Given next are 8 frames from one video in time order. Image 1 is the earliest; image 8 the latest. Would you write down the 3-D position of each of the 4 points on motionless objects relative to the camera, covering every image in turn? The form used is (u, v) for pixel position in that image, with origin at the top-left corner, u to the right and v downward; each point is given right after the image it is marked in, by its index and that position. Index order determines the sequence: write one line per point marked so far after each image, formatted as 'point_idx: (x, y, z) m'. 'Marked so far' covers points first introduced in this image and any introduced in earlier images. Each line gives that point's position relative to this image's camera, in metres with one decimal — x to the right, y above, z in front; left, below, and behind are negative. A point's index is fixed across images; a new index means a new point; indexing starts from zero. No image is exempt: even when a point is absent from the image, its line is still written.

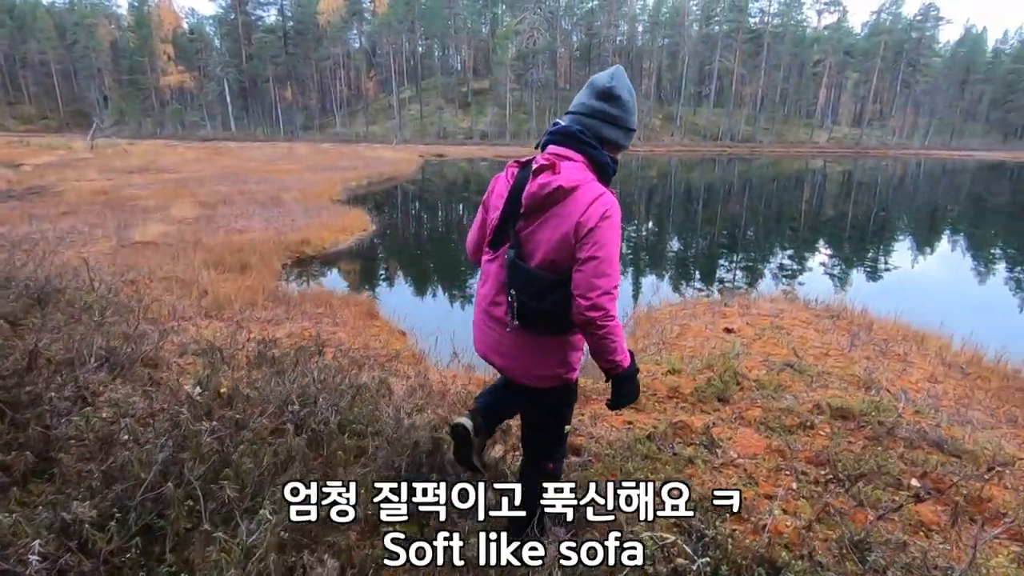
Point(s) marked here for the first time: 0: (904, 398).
0: (+3.4, -1.0, +4.8) m
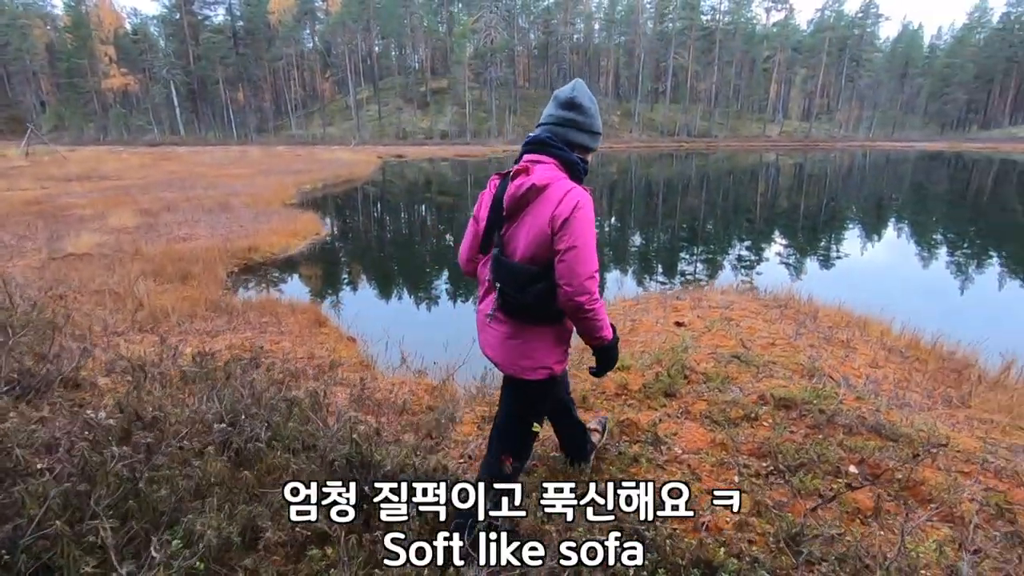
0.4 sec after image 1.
0: (+2.9, -0.9, +4.8) m
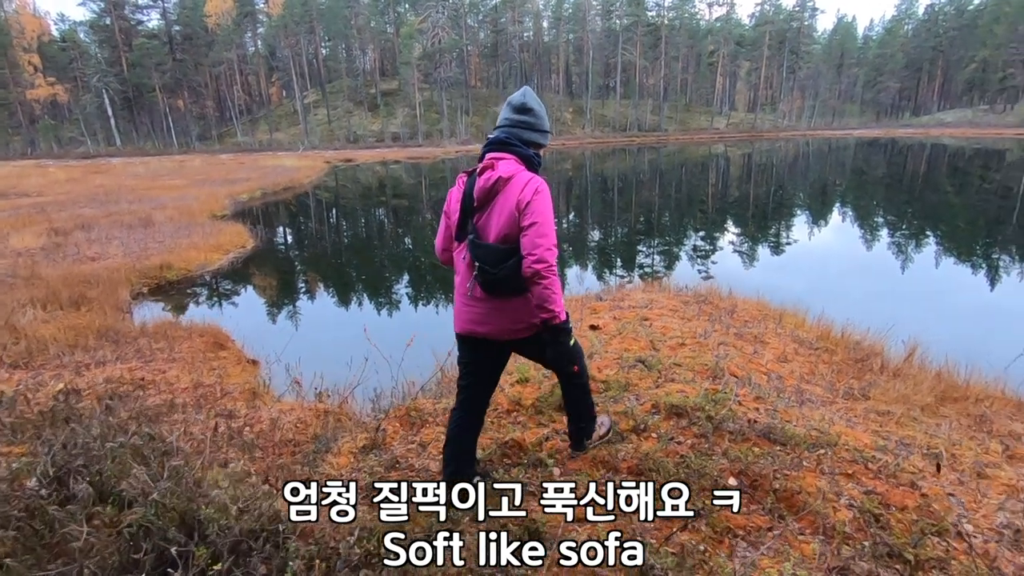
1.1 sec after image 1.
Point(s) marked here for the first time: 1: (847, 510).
0: (+2.0, -0.9, +4.7) m
1: (+1.9, -1.3, +3.1) m
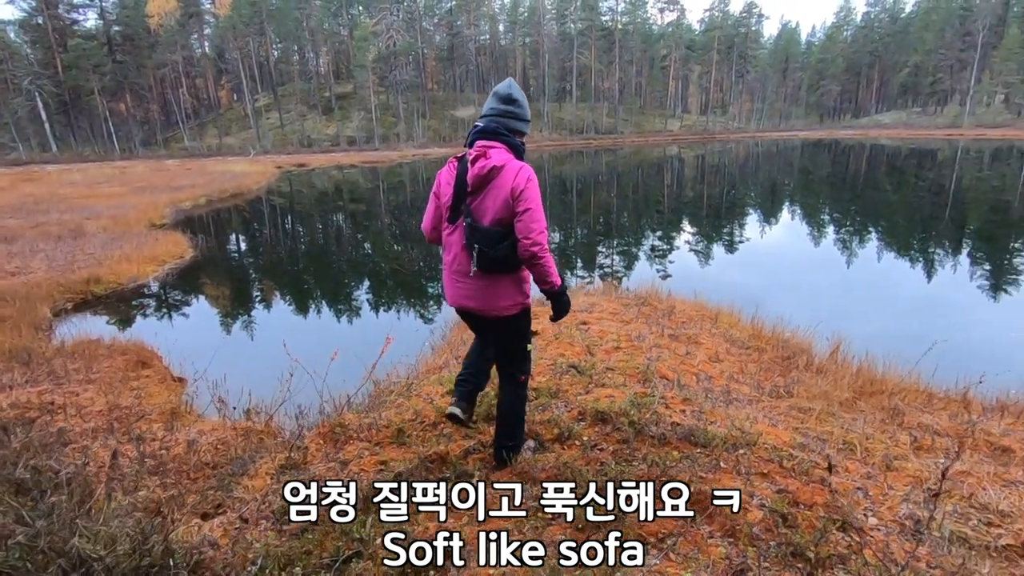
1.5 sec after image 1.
0: (+1.4, -0.9, +4.8) m
1: (+1.4, -1.3, +3.1) m
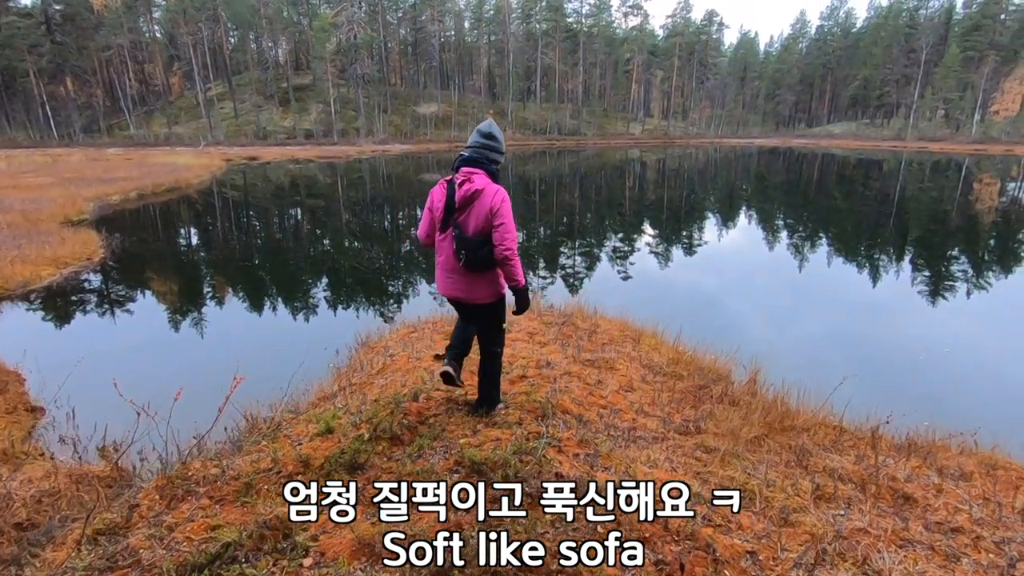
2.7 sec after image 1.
0: (+0.4, -1.1, +4.4) m
1: (+0.6, -1.5, +2.7) m
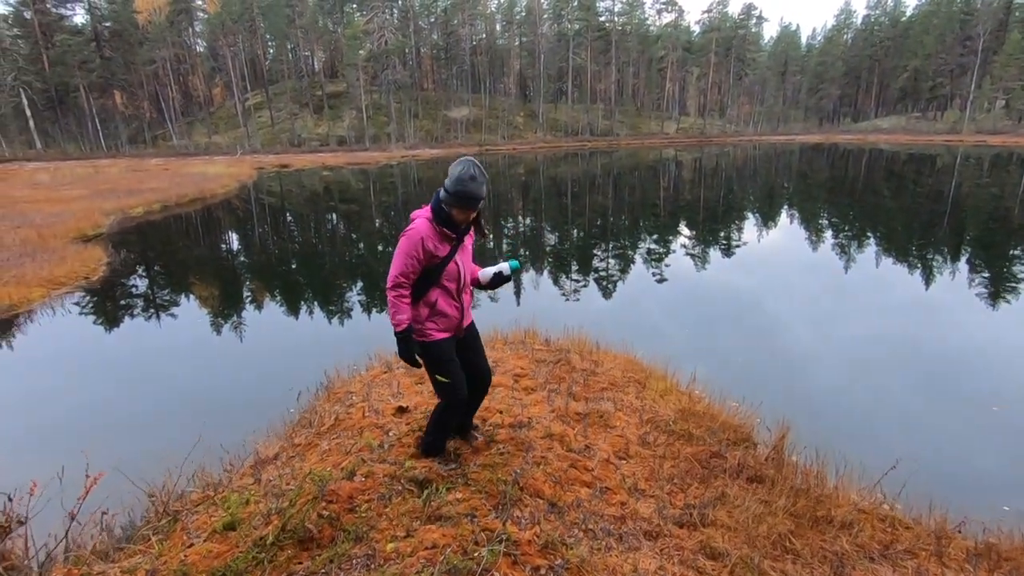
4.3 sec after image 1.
0: (+0.1, -1.5, +3.5) m
1: (+0.2, -1.9, +1.8) m
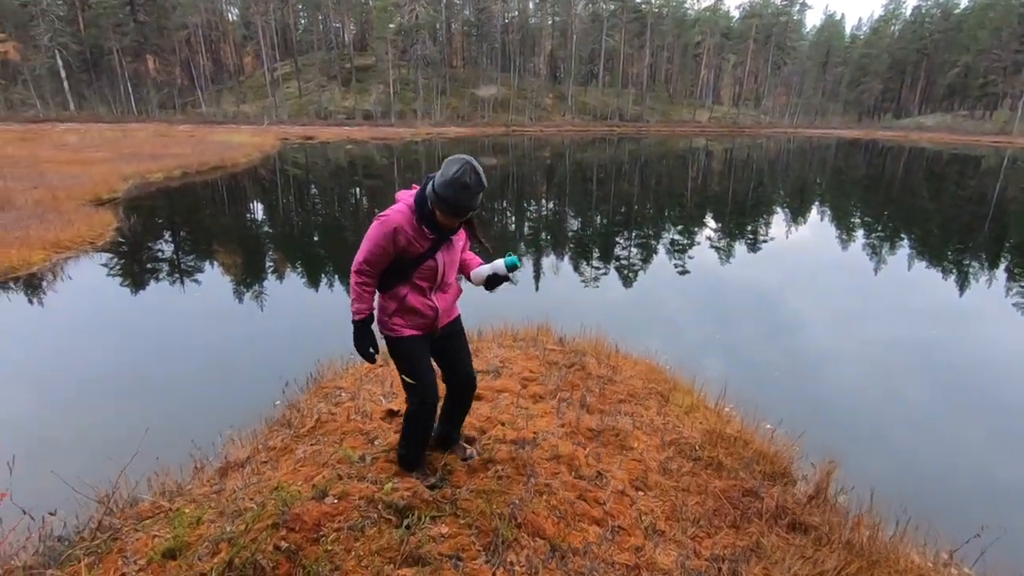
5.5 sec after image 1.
0: (+0.1, -1.5, +2.9) m
1: (0.0, -2.0, +1.2) m
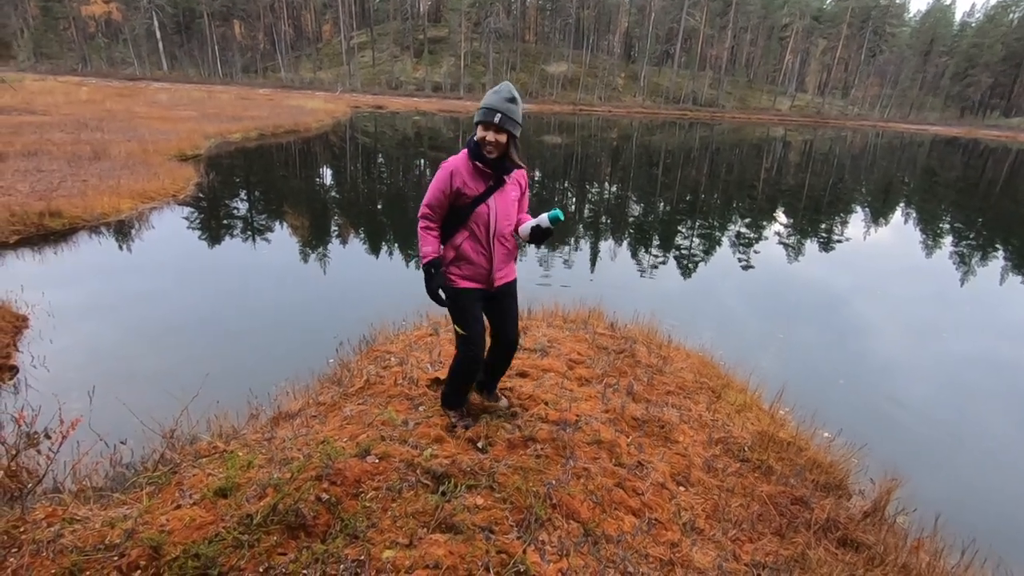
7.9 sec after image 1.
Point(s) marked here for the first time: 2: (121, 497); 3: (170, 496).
0: (+0.2, -1.4, +2.9) m
1: (0.0, -1.9, +1.3) m
2: (-2.2, -1.2, +3.1) m
3: (-1.9, -1.2, +3.0) m
